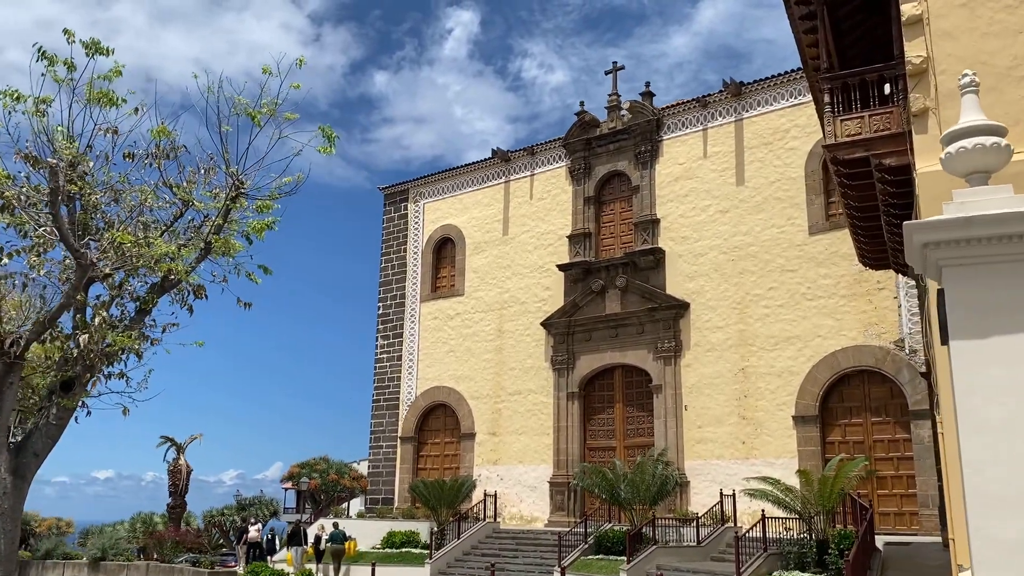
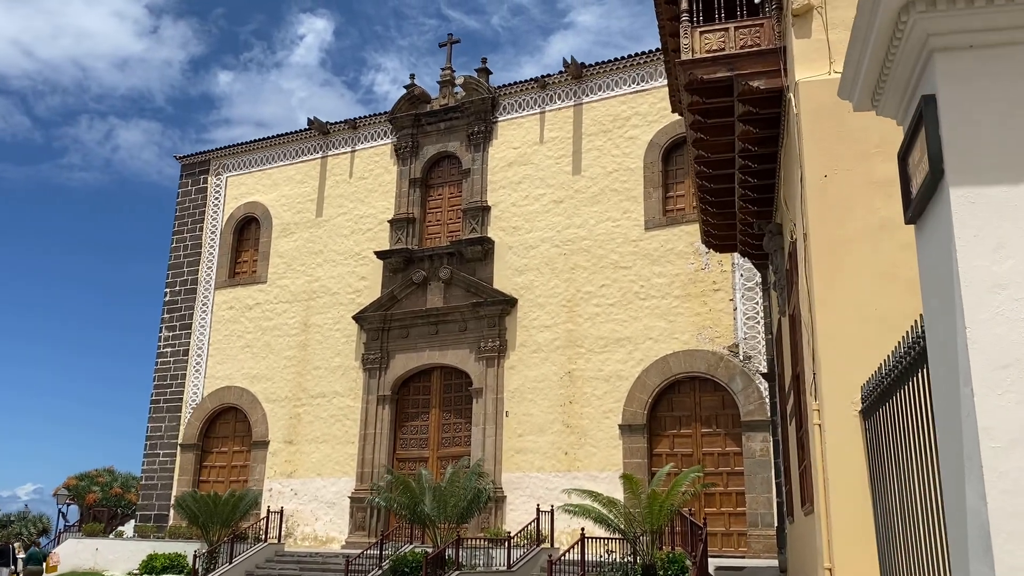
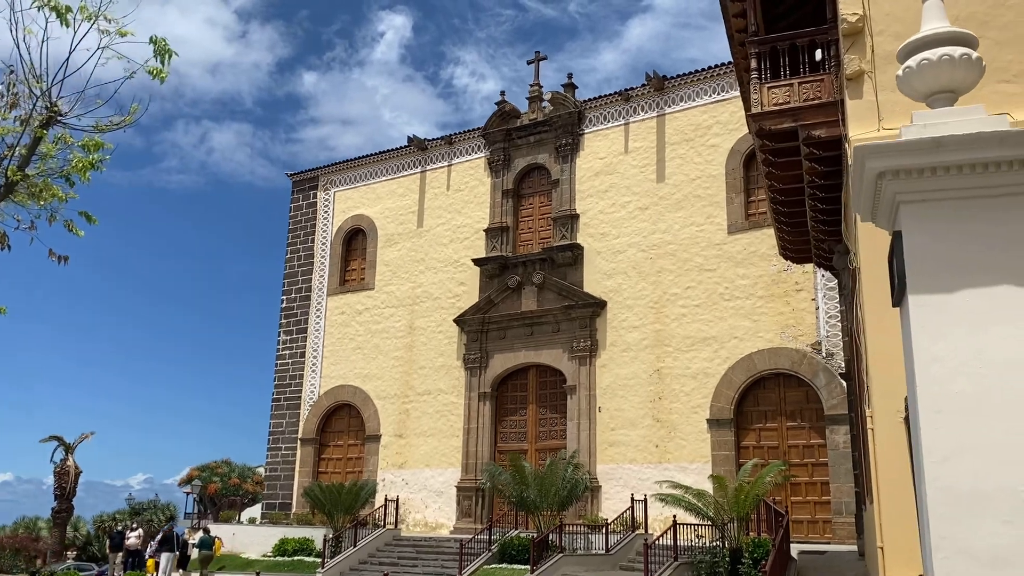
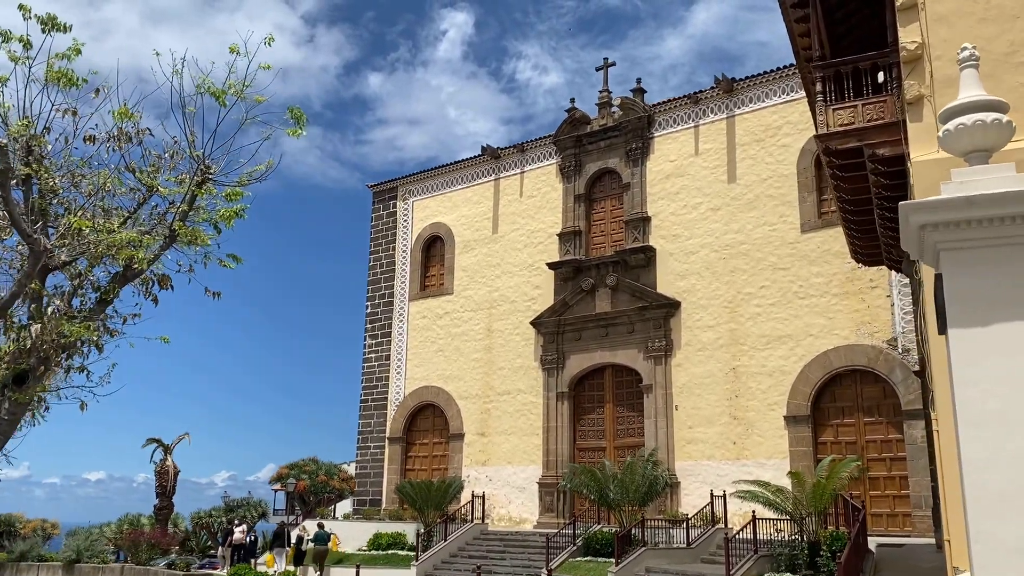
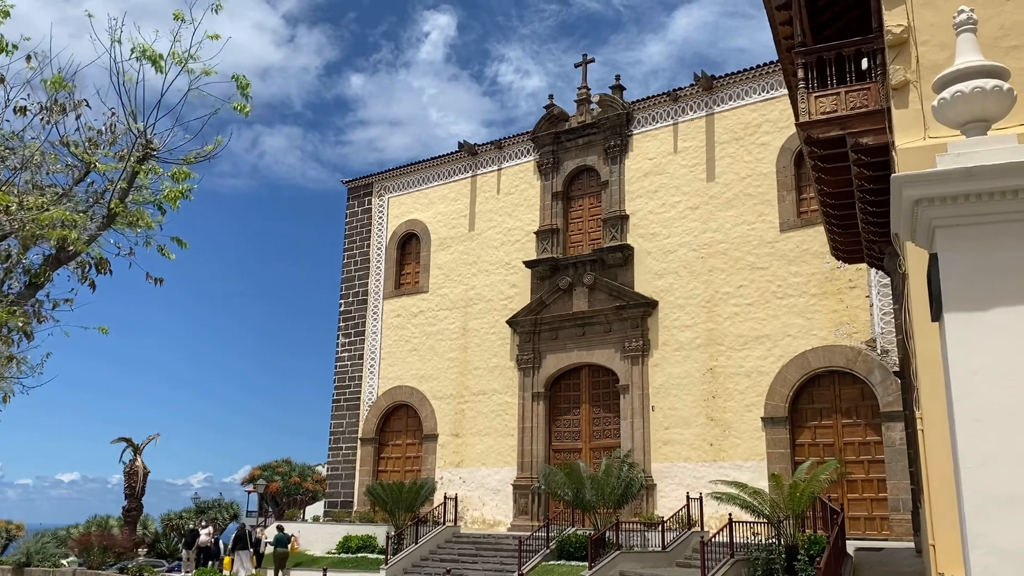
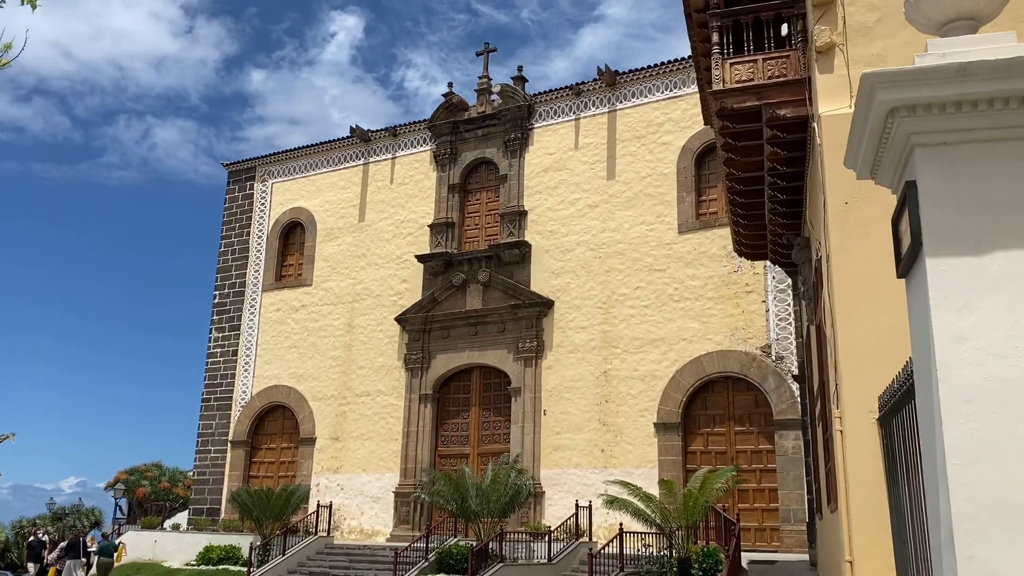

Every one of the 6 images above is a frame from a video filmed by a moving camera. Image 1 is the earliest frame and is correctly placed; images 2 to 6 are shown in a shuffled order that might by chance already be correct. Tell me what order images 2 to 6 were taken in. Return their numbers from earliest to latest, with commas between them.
4, 5, 3, 6, 2
